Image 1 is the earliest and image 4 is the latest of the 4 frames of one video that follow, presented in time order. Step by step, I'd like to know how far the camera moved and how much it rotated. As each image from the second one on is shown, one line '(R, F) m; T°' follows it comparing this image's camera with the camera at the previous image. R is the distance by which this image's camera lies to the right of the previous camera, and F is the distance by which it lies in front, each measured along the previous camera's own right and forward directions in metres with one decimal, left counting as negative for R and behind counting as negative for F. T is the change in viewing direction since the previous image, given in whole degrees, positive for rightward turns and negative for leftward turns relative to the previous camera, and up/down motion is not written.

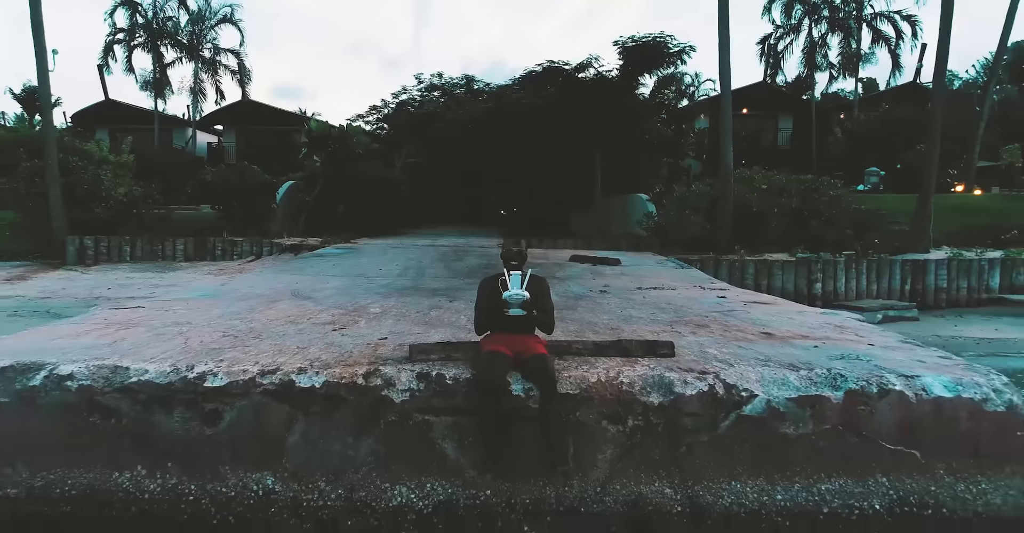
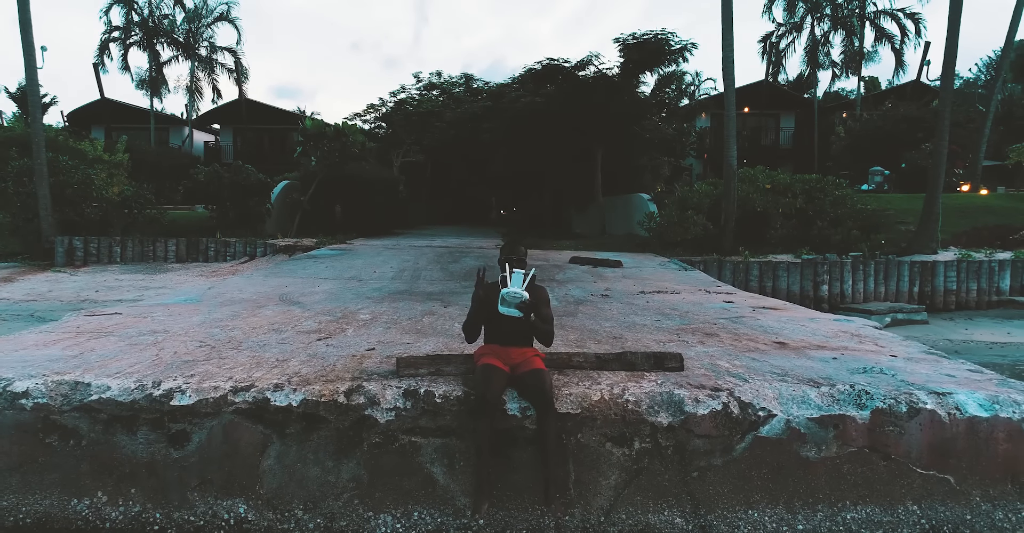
(0.0, +0.2) m; 0°
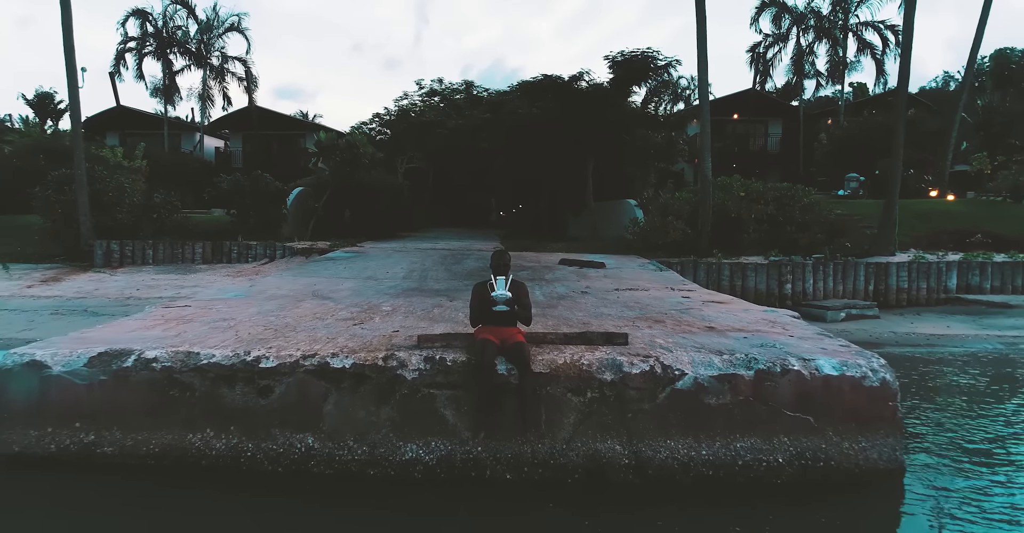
(+0.1, -1.1) m; 0°
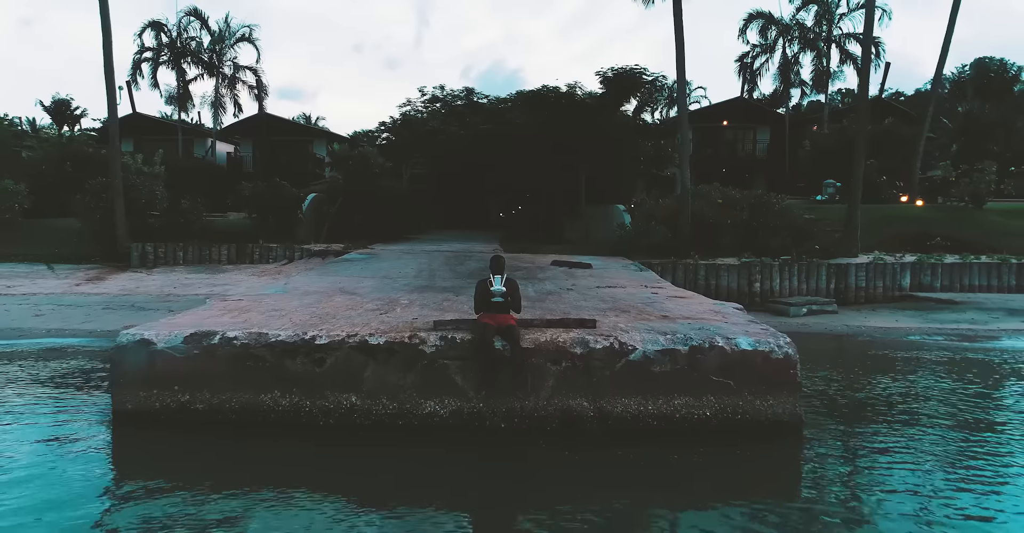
(0.0, -1.2) m; 0°
